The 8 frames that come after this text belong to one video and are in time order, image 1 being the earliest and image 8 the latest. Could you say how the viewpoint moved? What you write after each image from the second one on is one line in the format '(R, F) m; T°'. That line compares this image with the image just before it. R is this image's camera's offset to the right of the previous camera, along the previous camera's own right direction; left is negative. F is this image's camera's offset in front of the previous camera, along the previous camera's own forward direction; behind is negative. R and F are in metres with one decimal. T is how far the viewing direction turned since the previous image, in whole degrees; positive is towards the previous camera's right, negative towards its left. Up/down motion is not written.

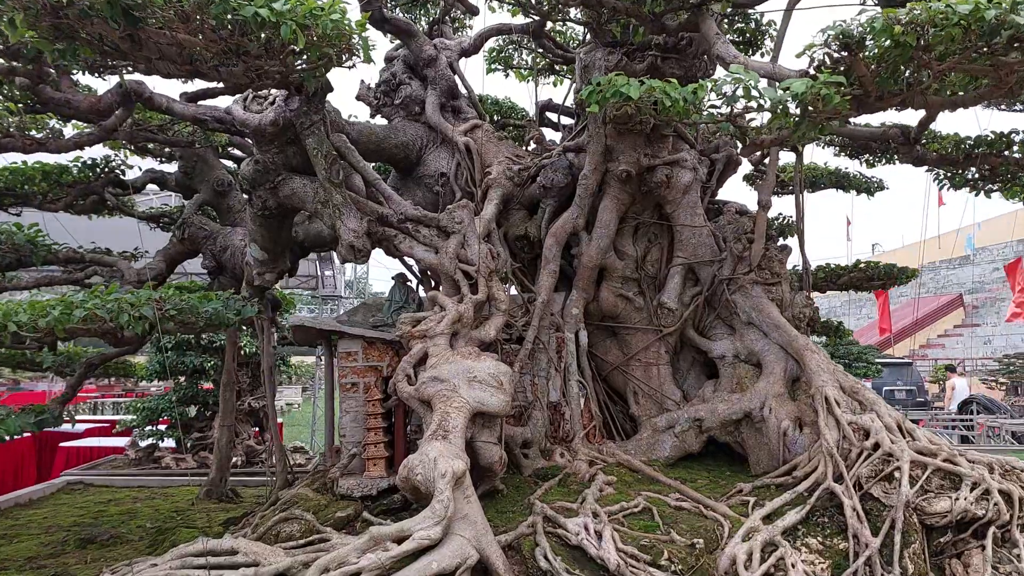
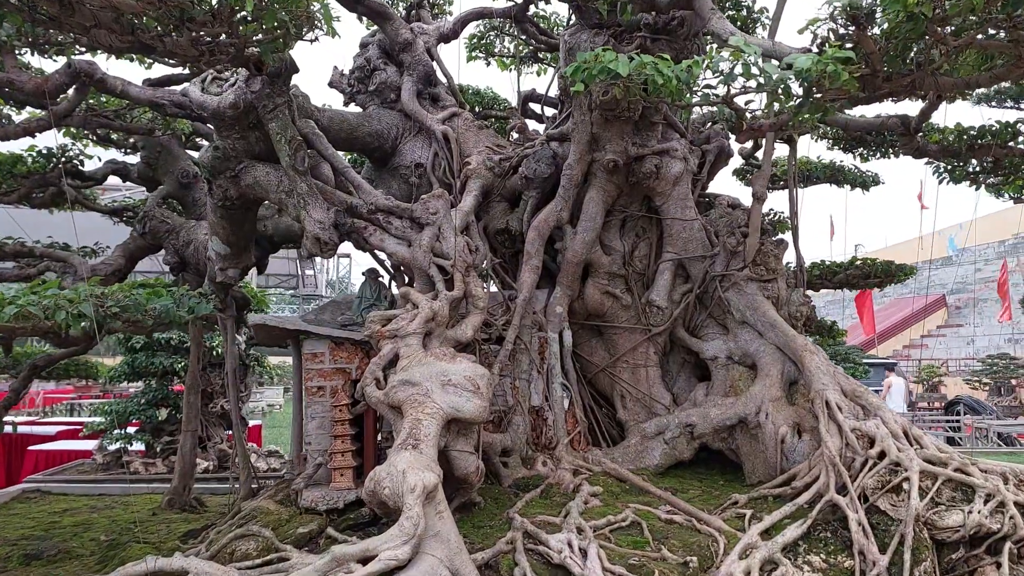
(+0.1, +0.5) m; +1°
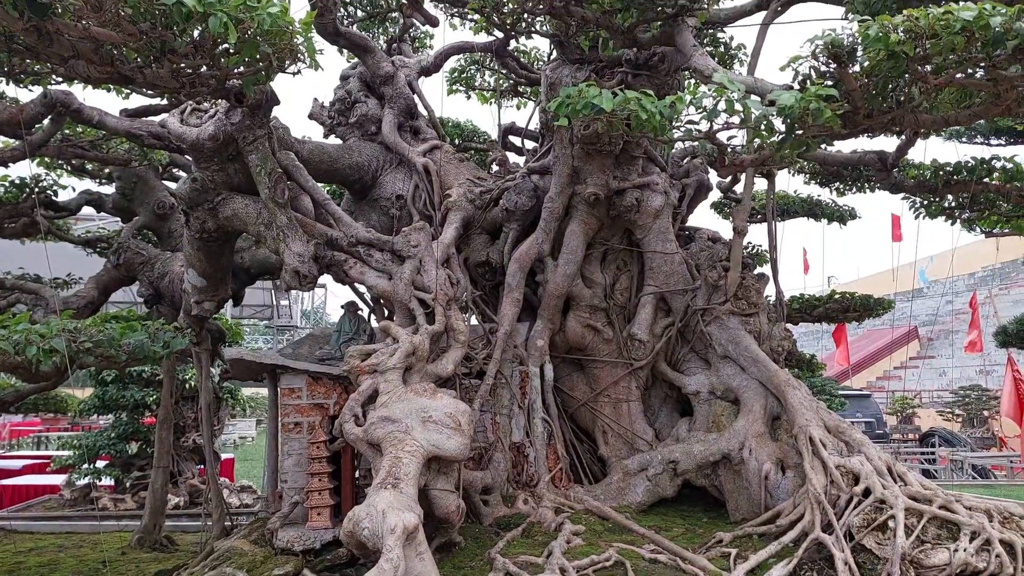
(0.0, +0.1) m; +2°
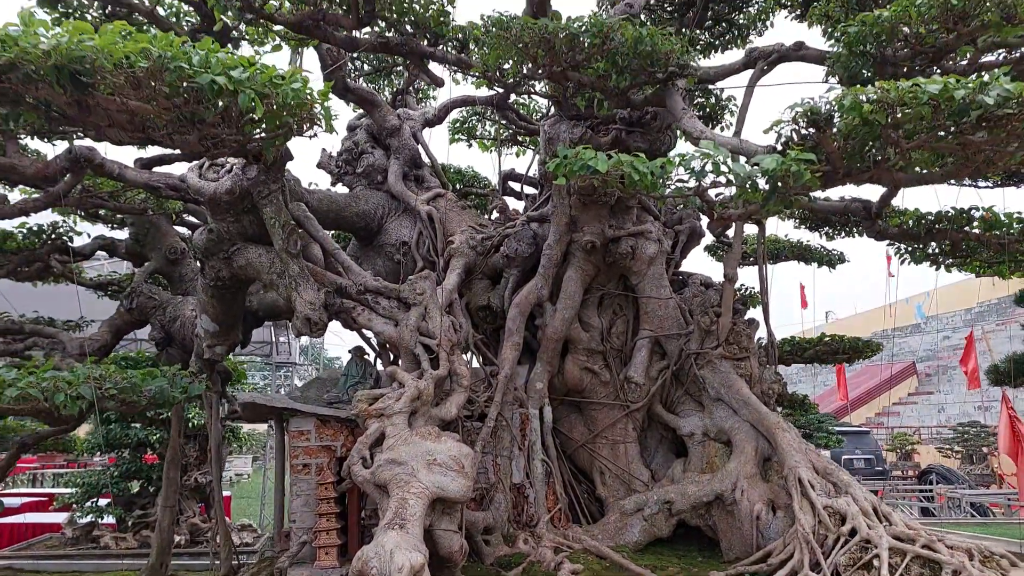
(0.0, -0.3) m; 0°
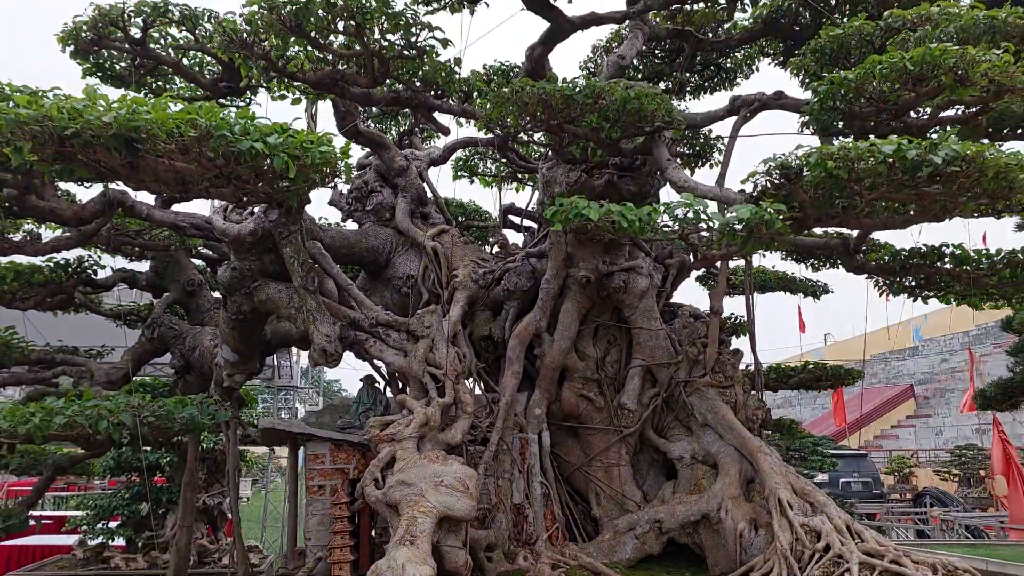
(0.0, -0.5) m; 0°
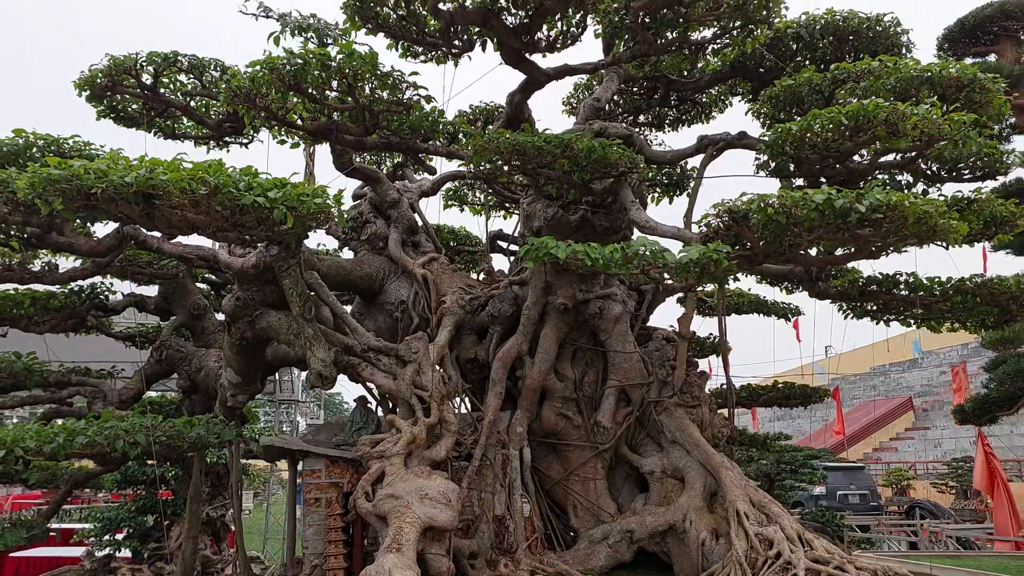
(+0.2, -0.6) m; 0°
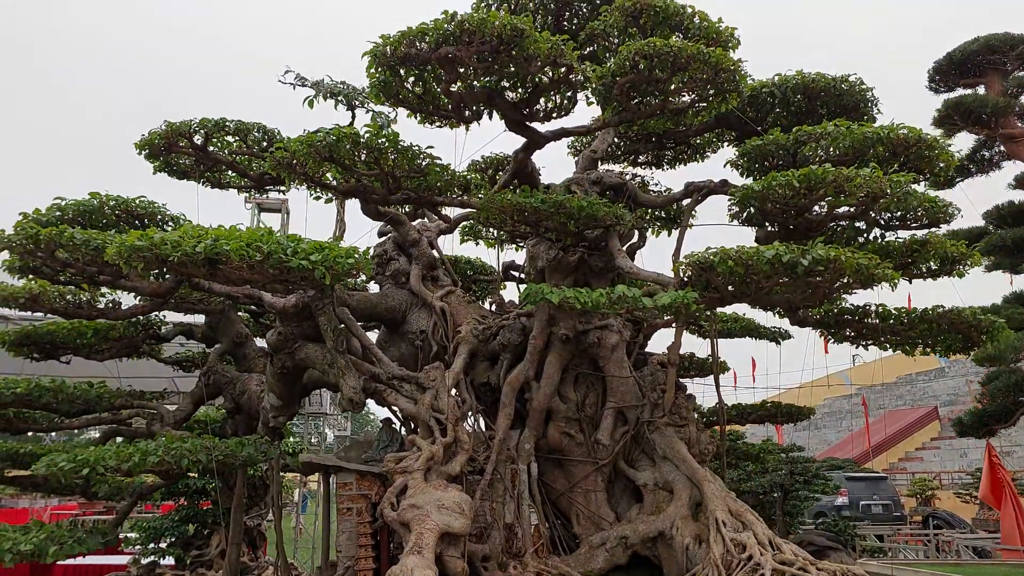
(+0.2, -1.1) m; -2°
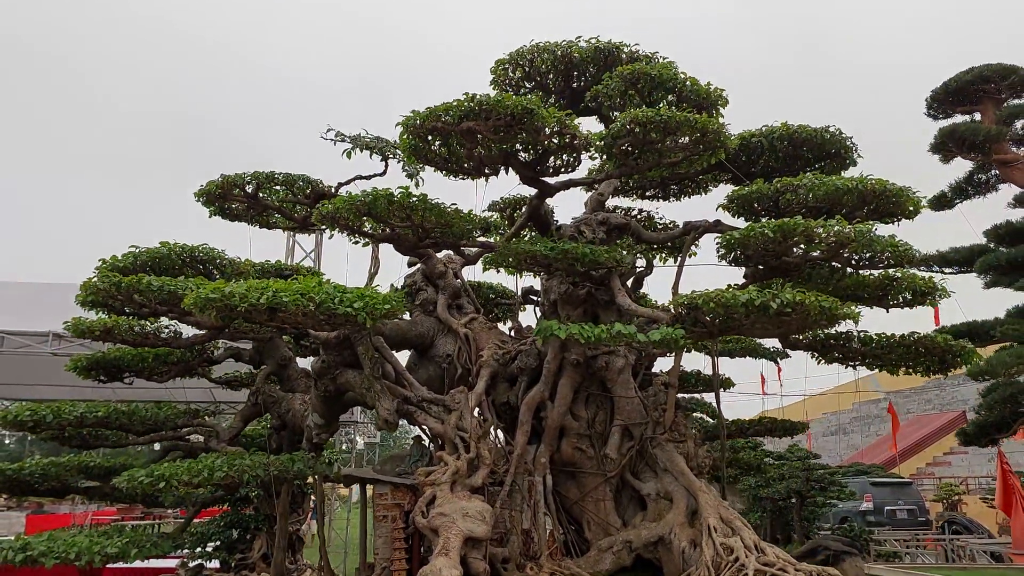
(+0.1, -1.1) m; -2°
